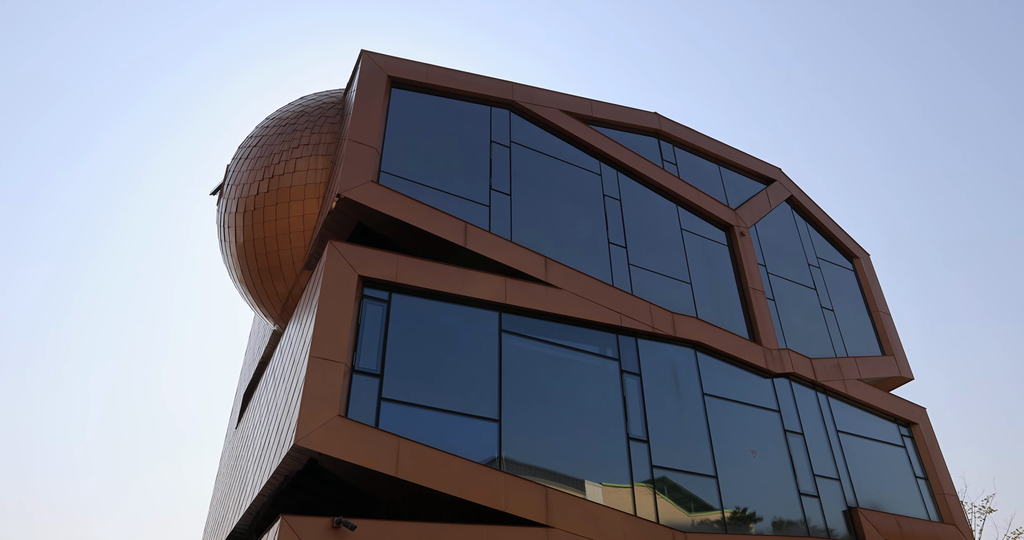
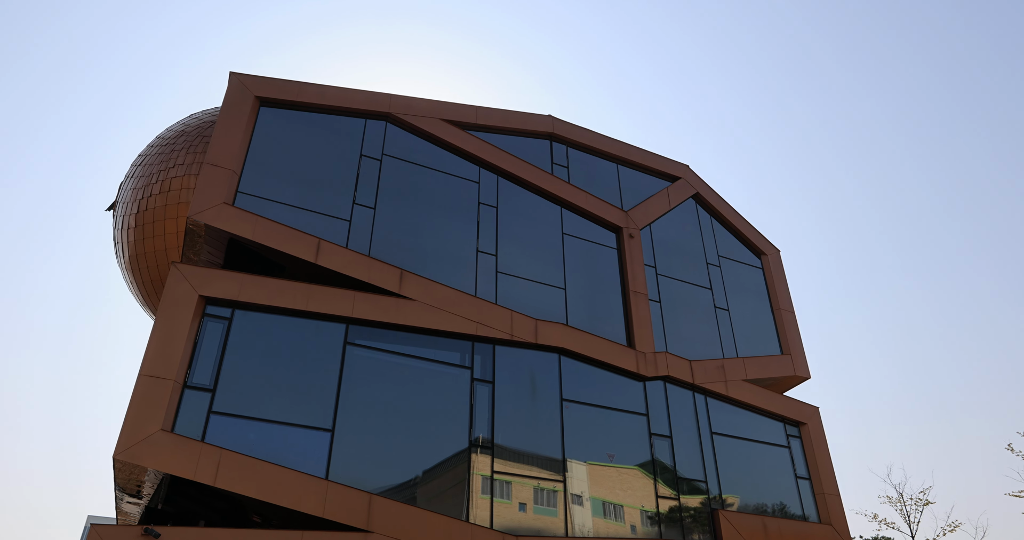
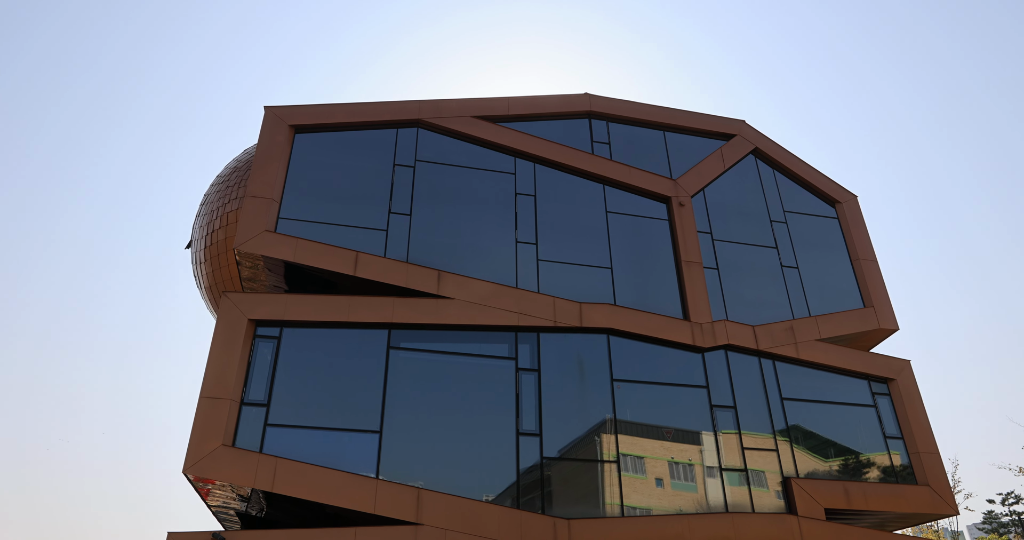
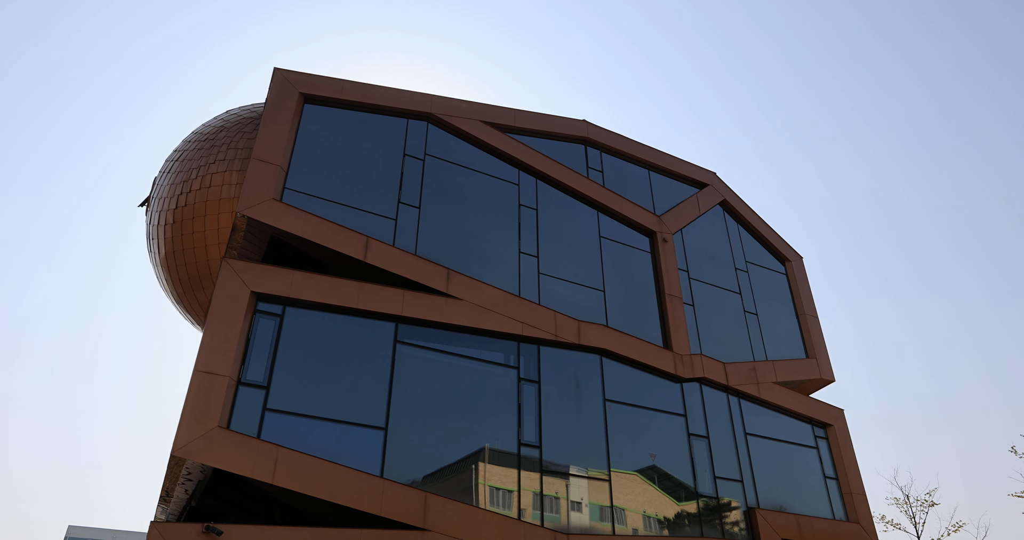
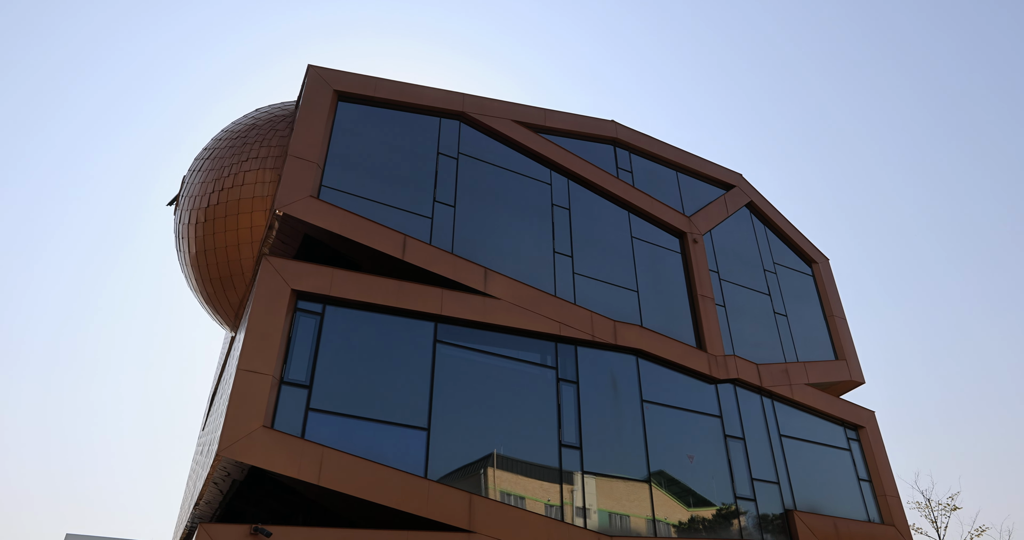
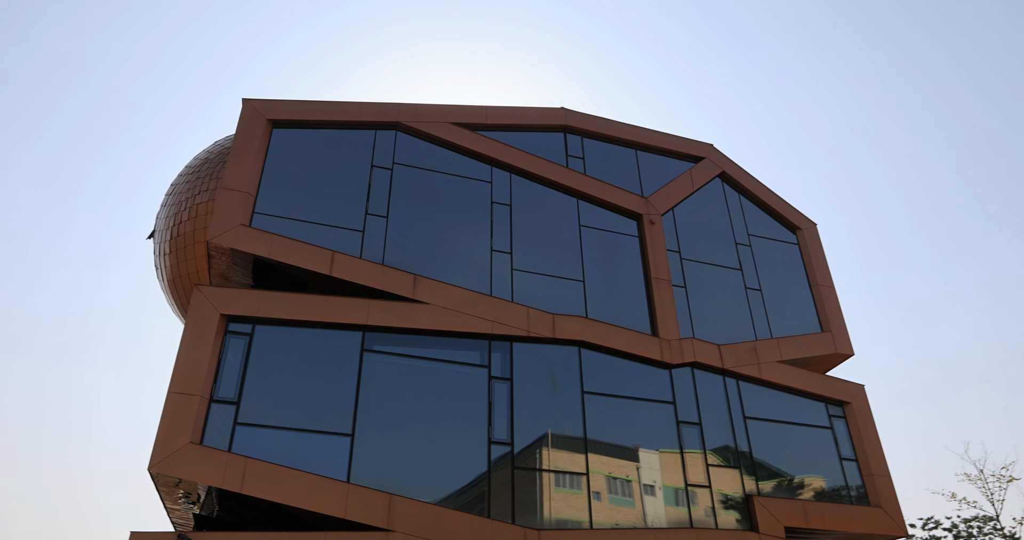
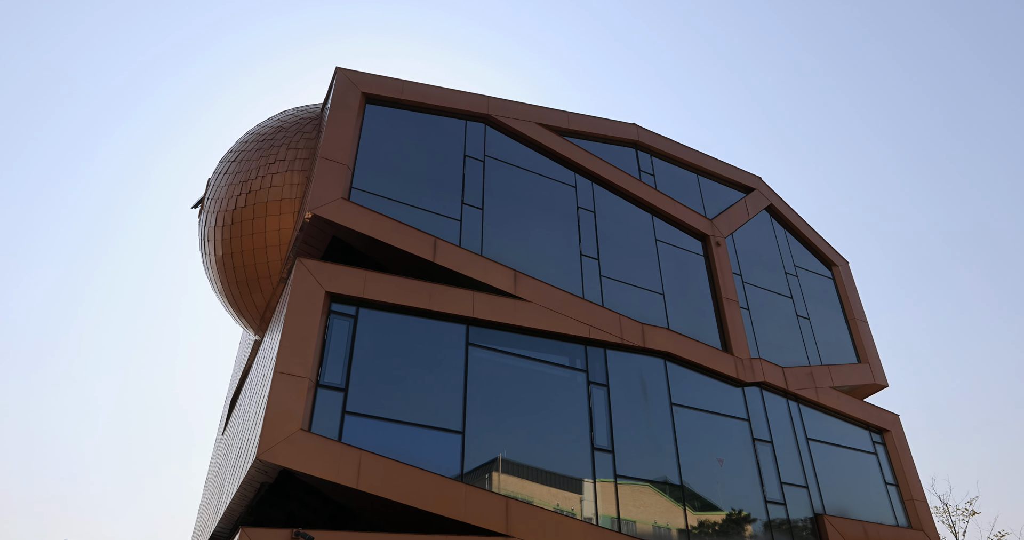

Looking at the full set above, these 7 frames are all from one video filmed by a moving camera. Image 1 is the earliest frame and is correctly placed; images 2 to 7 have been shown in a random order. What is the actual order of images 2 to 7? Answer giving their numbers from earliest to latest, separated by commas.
7, 5, 4, 2, 6, 3
